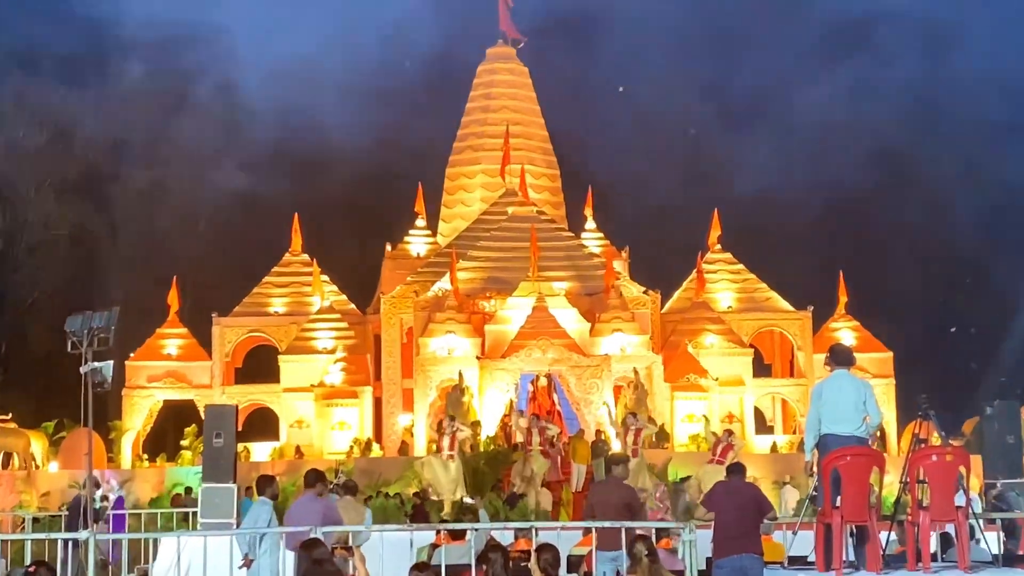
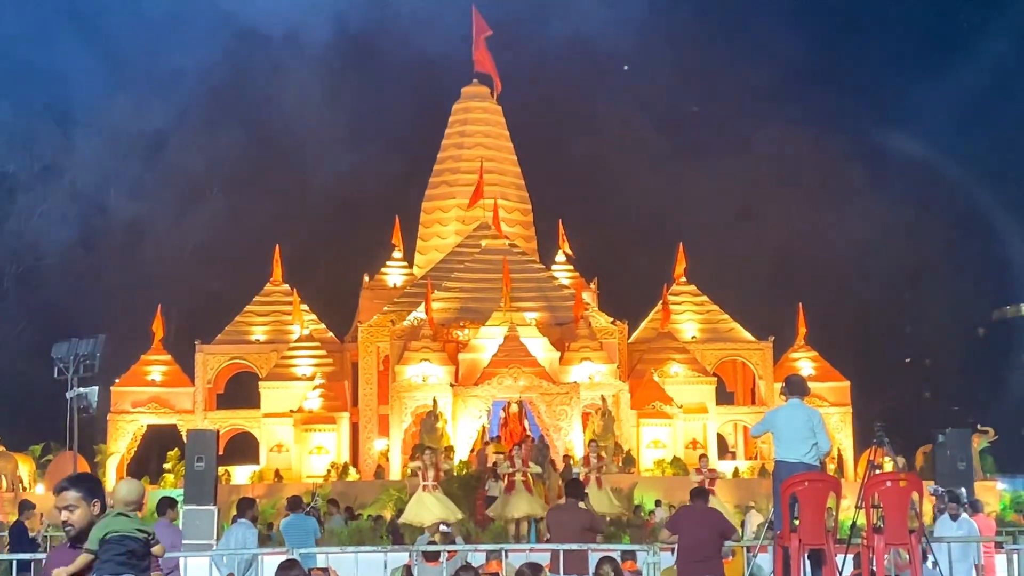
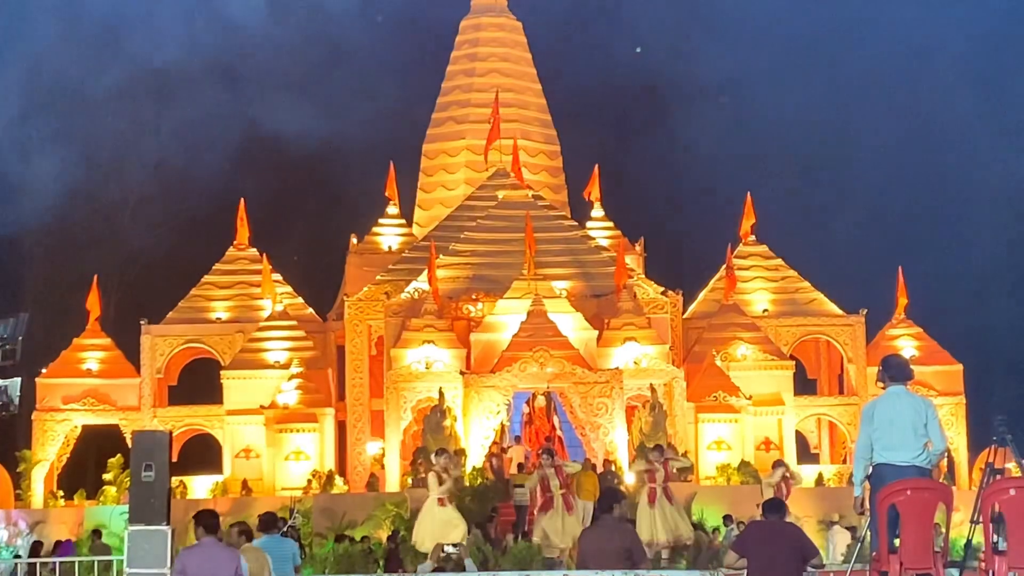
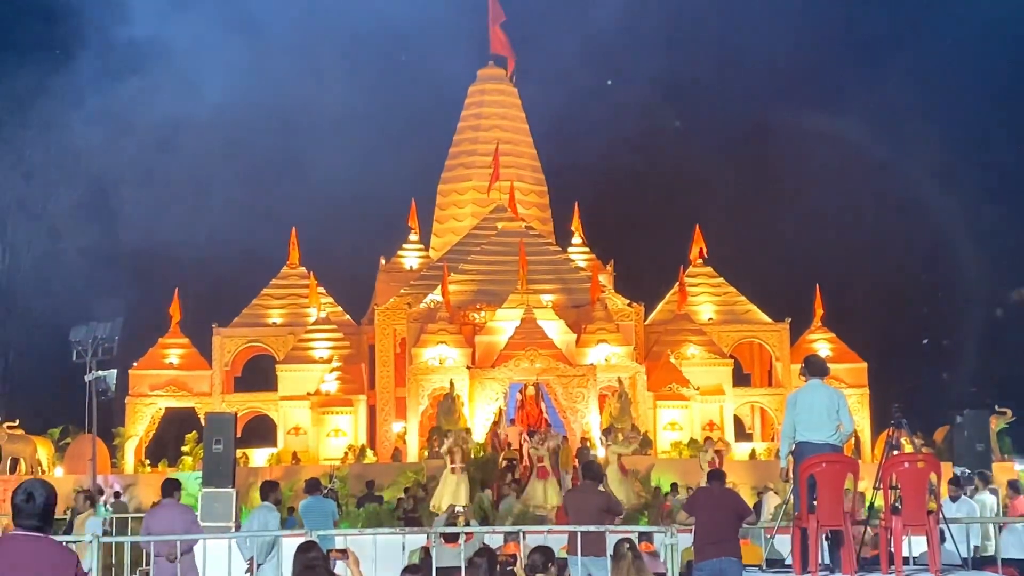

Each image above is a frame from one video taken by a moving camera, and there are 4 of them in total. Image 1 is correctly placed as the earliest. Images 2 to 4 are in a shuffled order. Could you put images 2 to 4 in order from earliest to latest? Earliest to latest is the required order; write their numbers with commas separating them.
3, 4, 2
